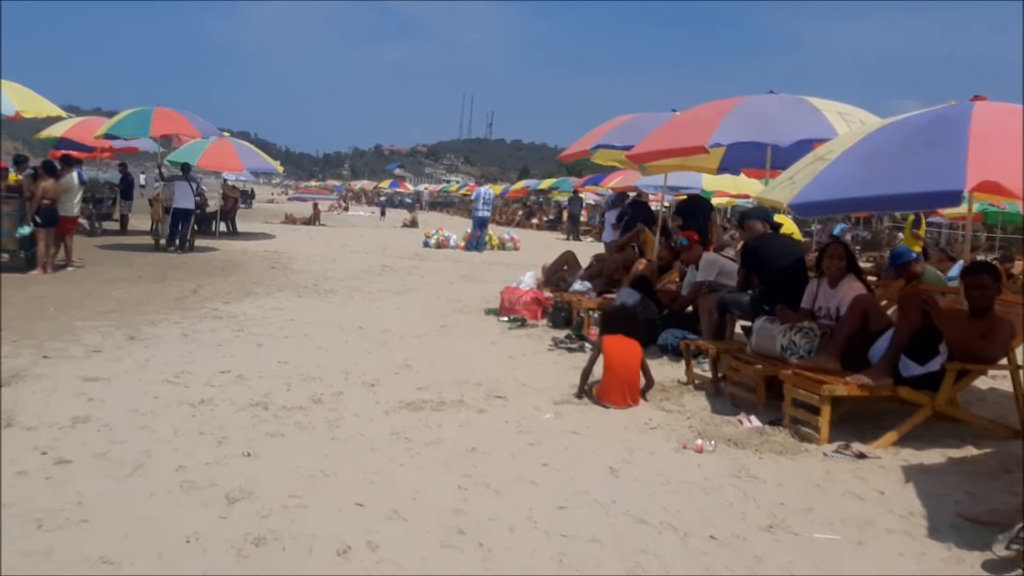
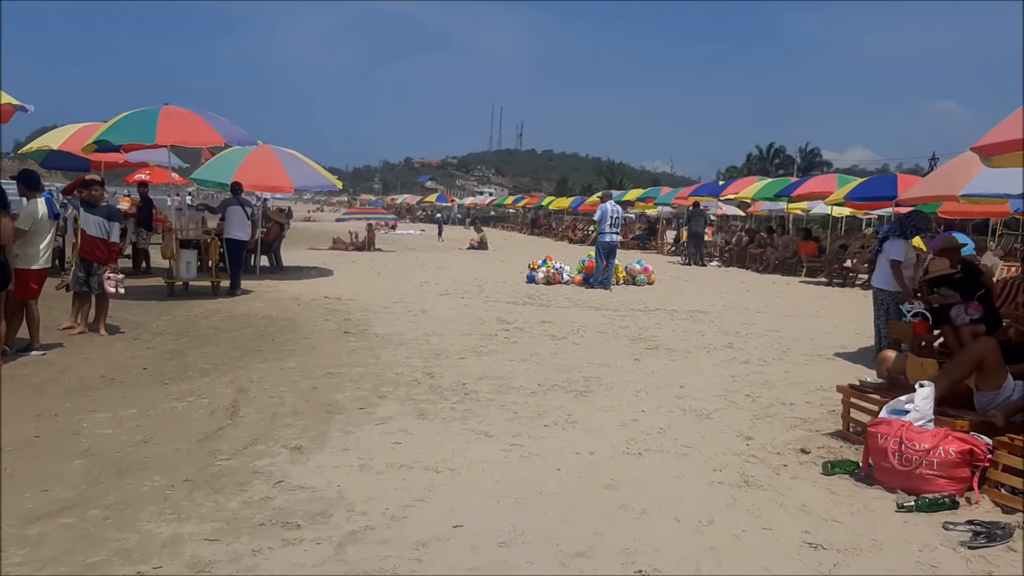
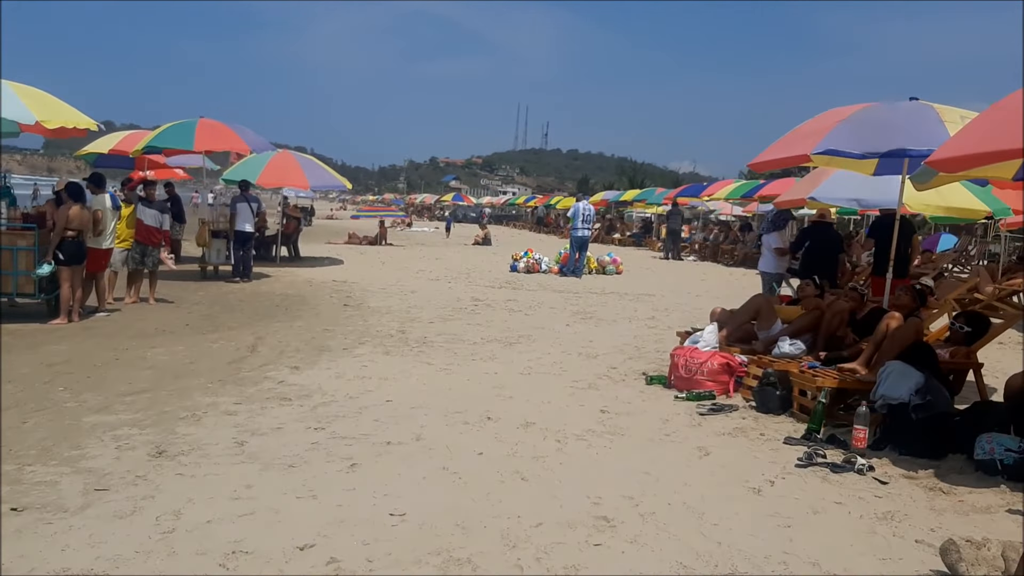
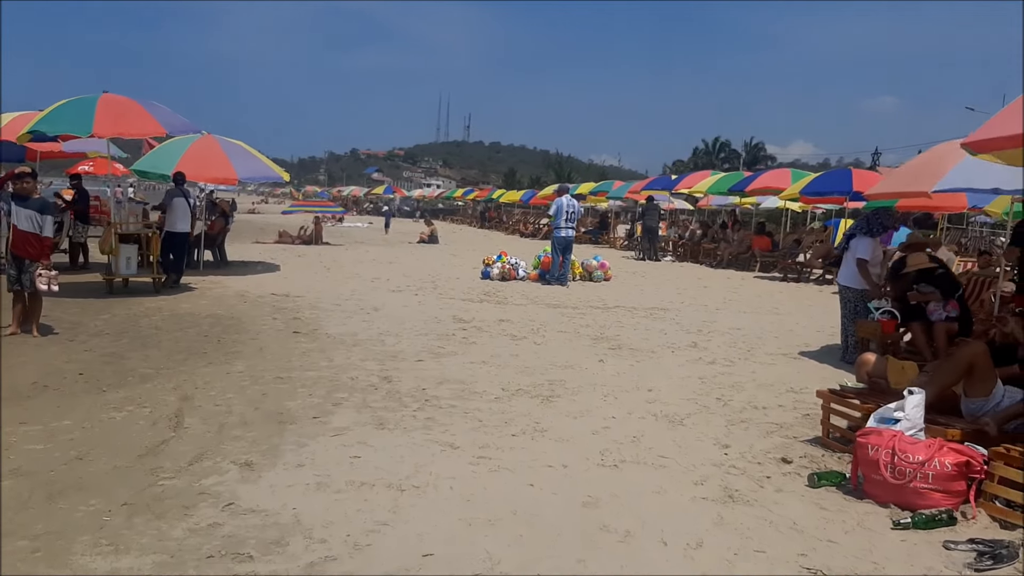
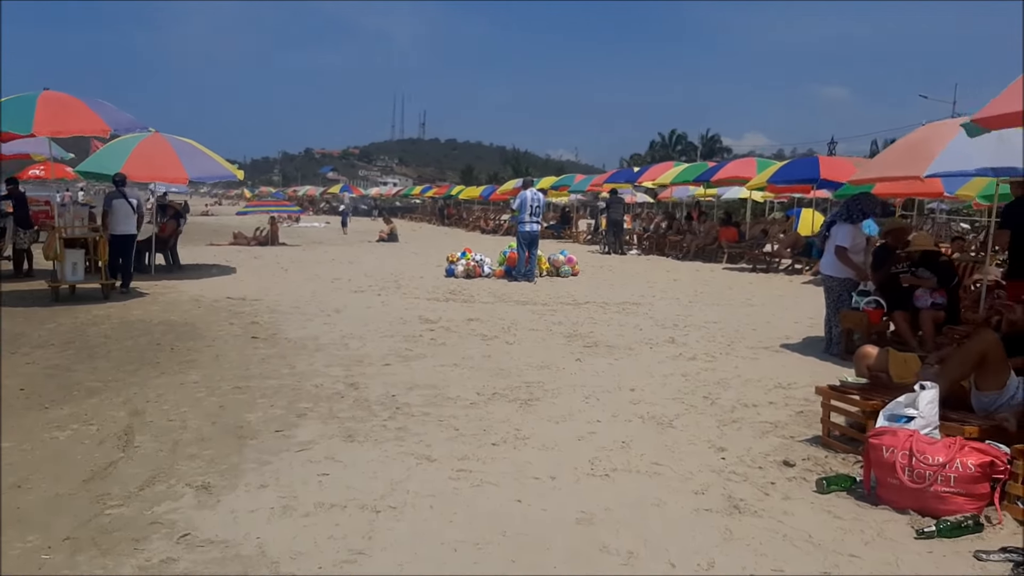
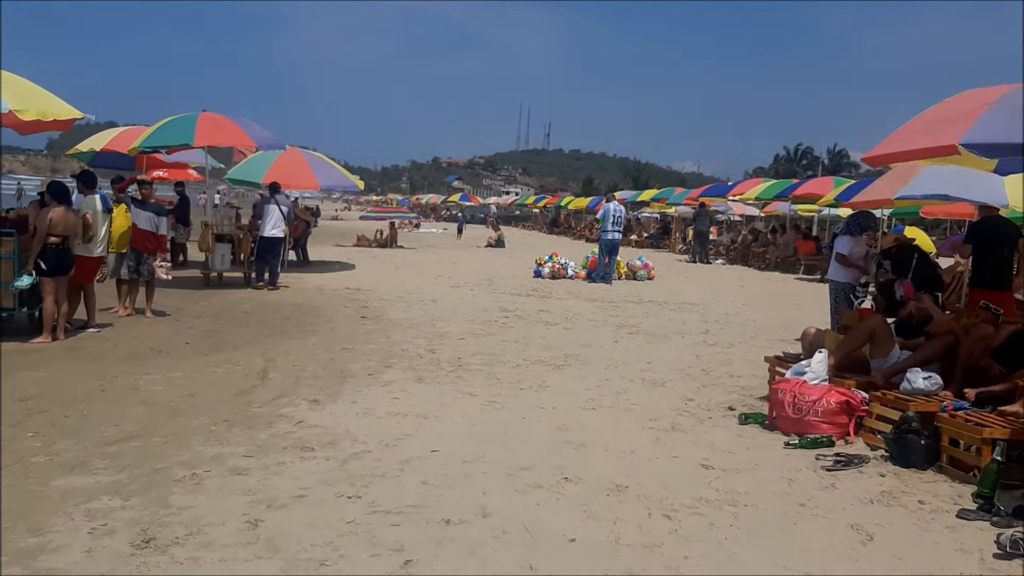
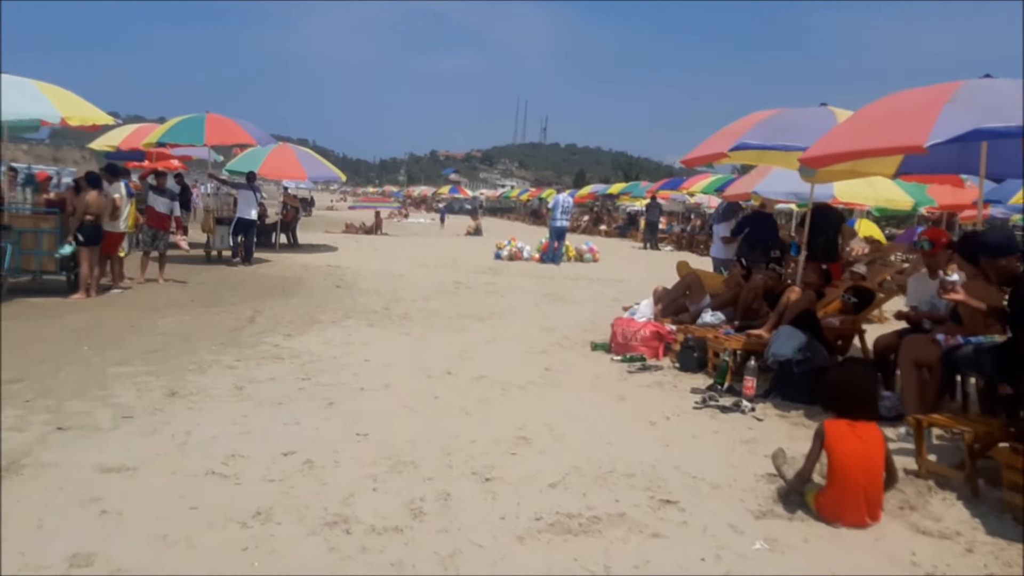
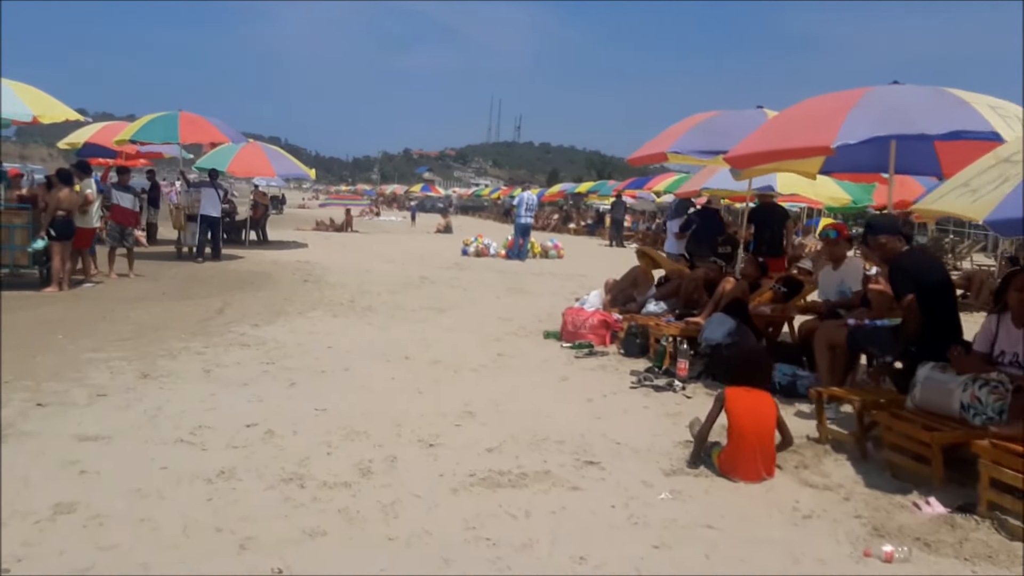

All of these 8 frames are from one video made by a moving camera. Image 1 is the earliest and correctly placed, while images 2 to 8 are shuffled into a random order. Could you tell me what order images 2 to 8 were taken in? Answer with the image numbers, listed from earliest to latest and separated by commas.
8, 7, 3, 6, 2, 4, 5
